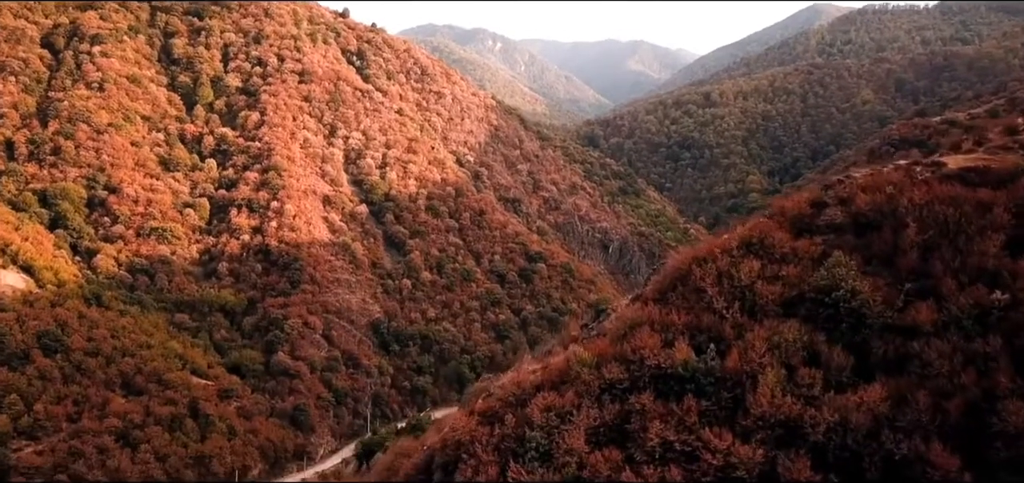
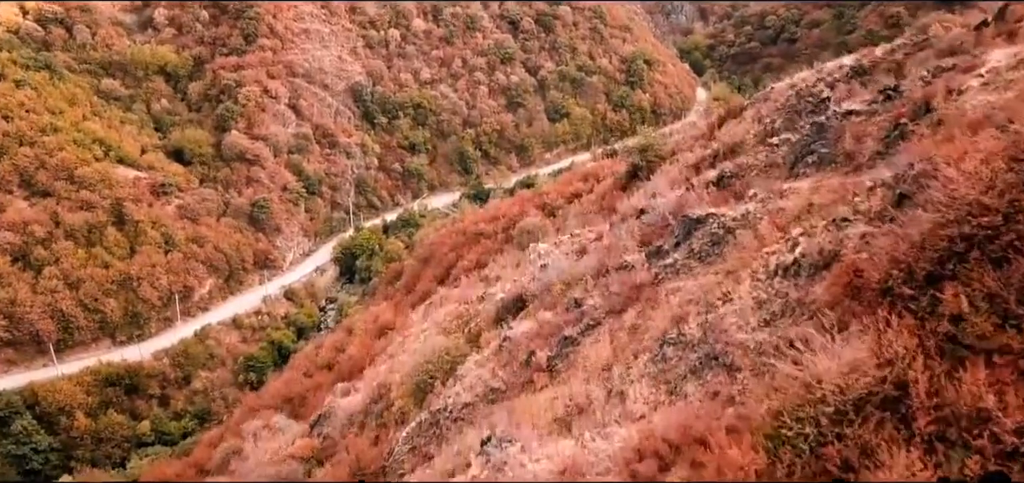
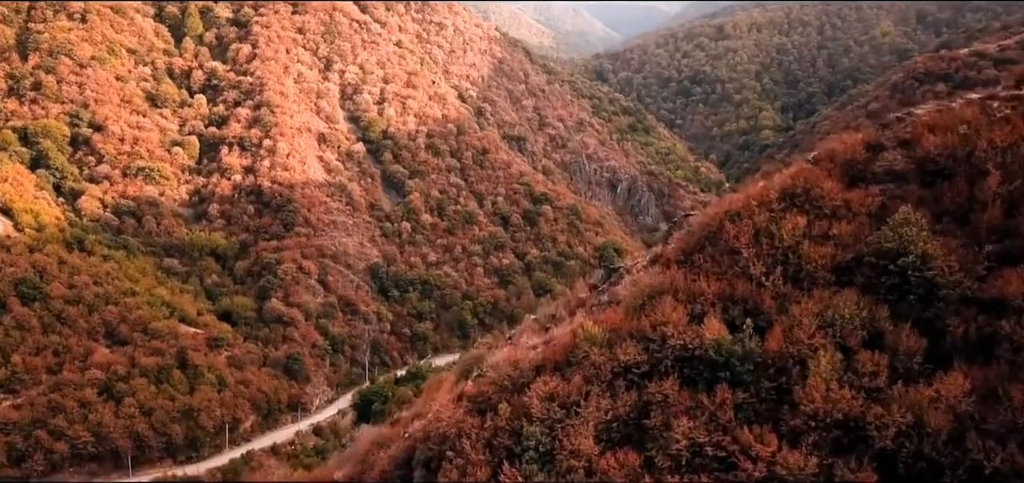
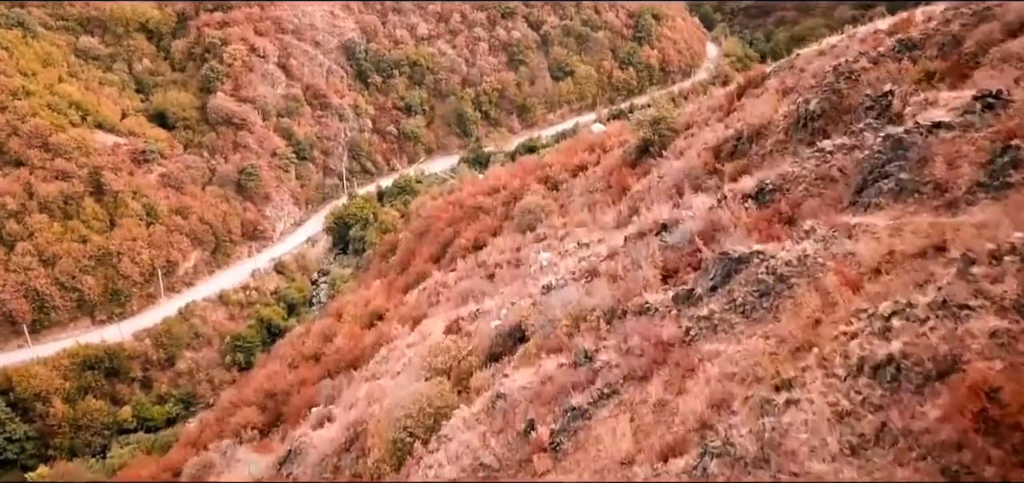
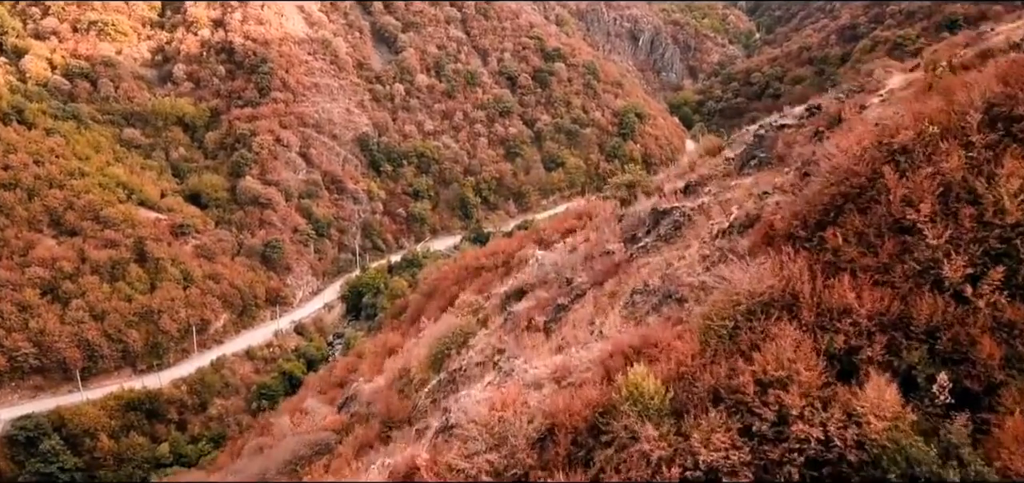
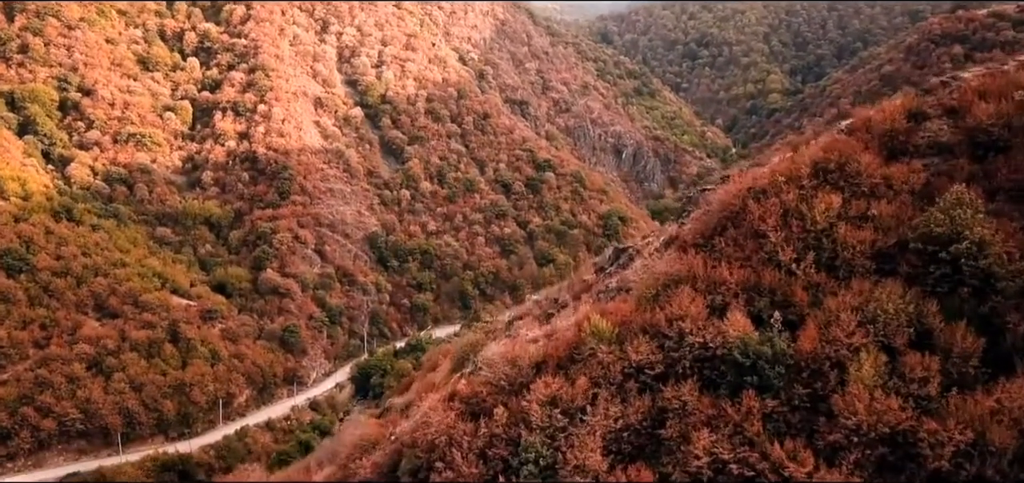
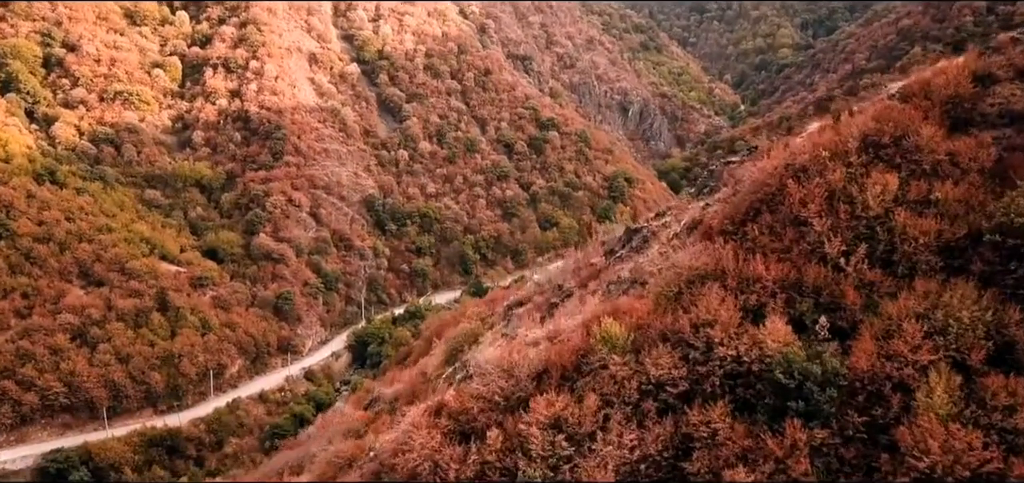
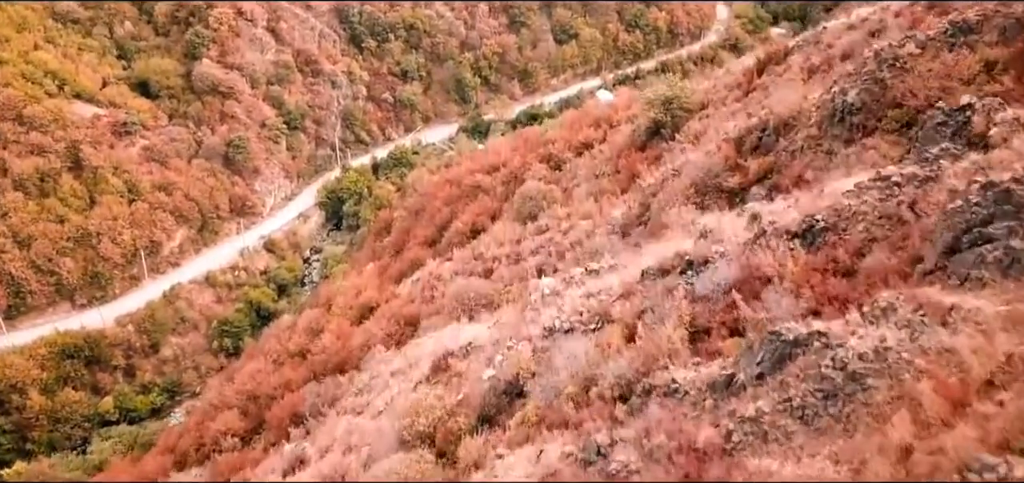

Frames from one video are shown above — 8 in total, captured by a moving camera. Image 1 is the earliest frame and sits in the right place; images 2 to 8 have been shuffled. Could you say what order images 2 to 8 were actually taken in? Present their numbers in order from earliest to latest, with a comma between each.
3, 6, 7, 5, 2, 4, 8
